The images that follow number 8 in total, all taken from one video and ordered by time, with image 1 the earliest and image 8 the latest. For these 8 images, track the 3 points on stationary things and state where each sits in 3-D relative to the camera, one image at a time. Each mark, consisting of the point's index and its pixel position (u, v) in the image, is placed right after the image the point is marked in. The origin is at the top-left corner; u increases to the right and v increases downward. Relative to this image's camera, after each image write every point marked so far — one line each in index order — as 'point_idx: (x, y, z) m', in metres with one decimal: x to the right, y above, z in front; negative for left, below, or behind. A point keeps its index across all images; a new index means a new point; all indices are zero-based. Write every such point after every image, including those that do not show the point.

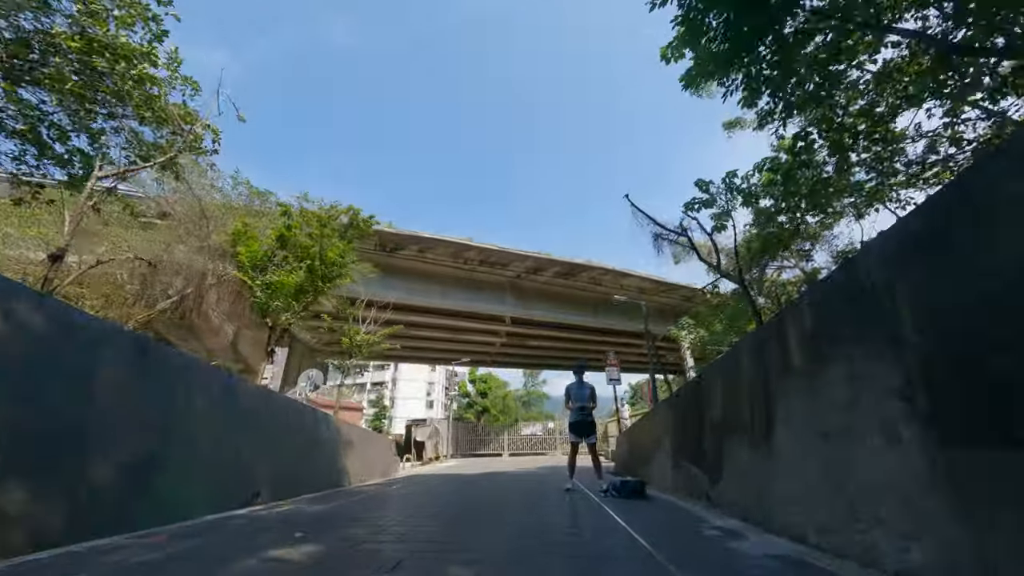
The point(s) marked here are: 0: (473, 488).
0: (-0.6, -2.9, +8.1) m
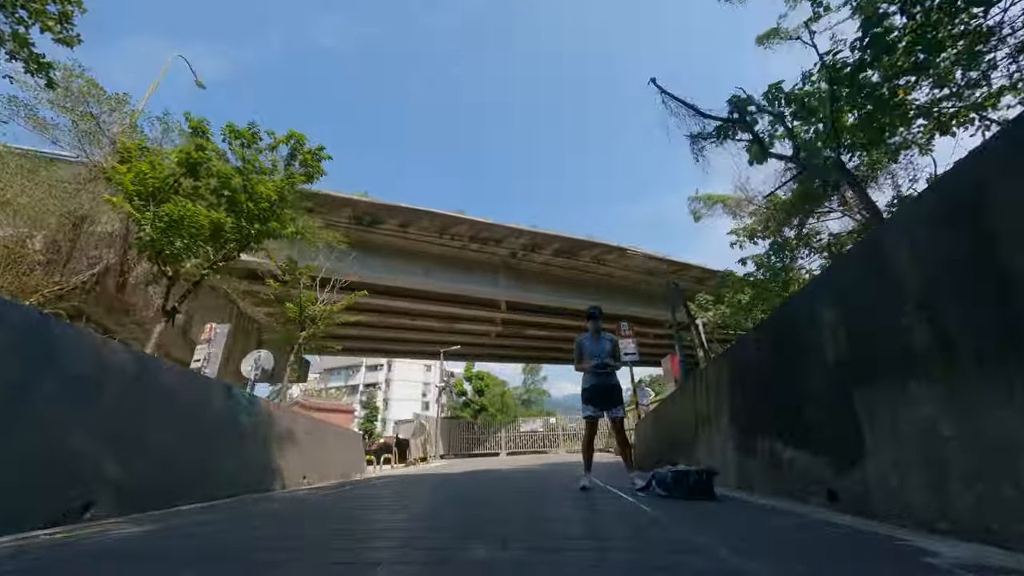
0: (-0.7, -2.3, +6.4) m
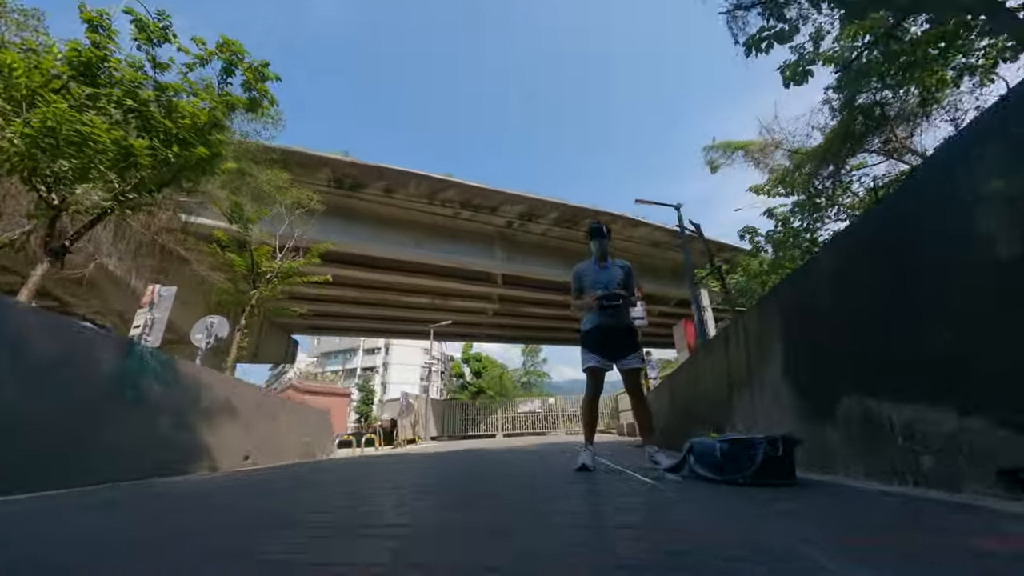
0: (-0.8, -1.8, +5.4) m
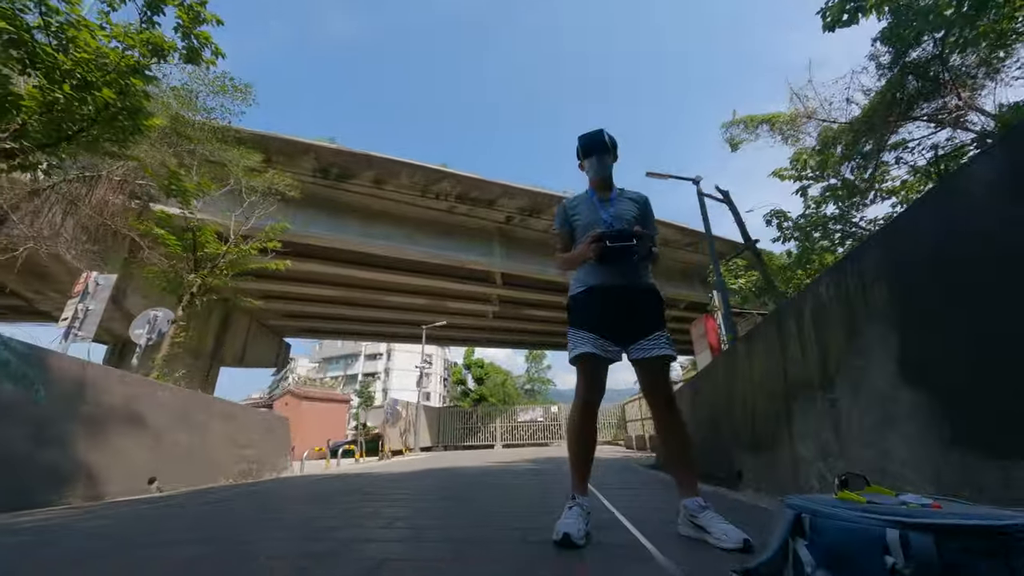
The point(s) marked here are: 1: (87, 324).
0: (-0.9, -1.7, +4.5) m
1: (-4.4, -0.4, +5.5) m
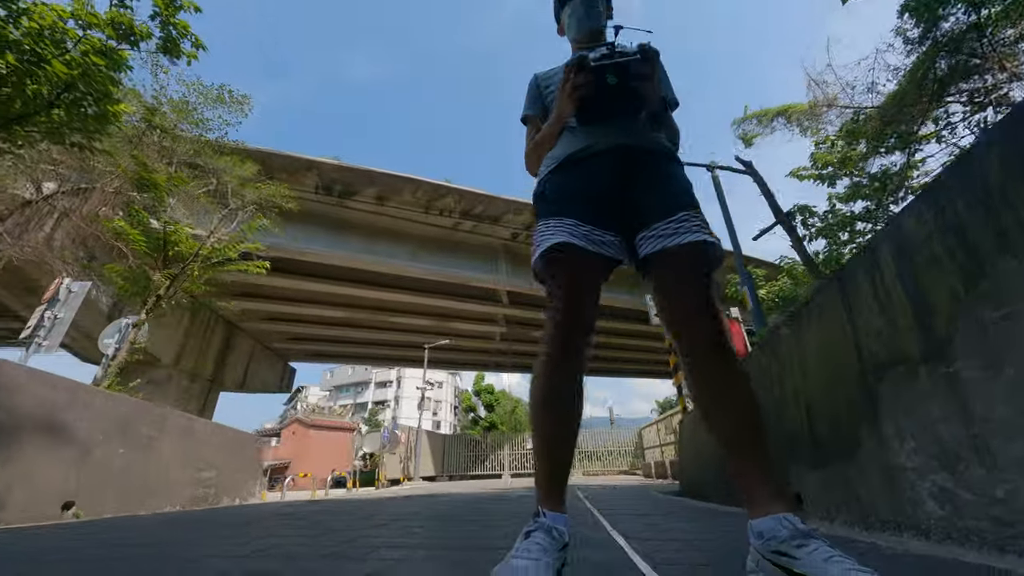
0: (-0.9, -1.6, +3.9) m
1: (-4.4, -0.4, +5.1) m
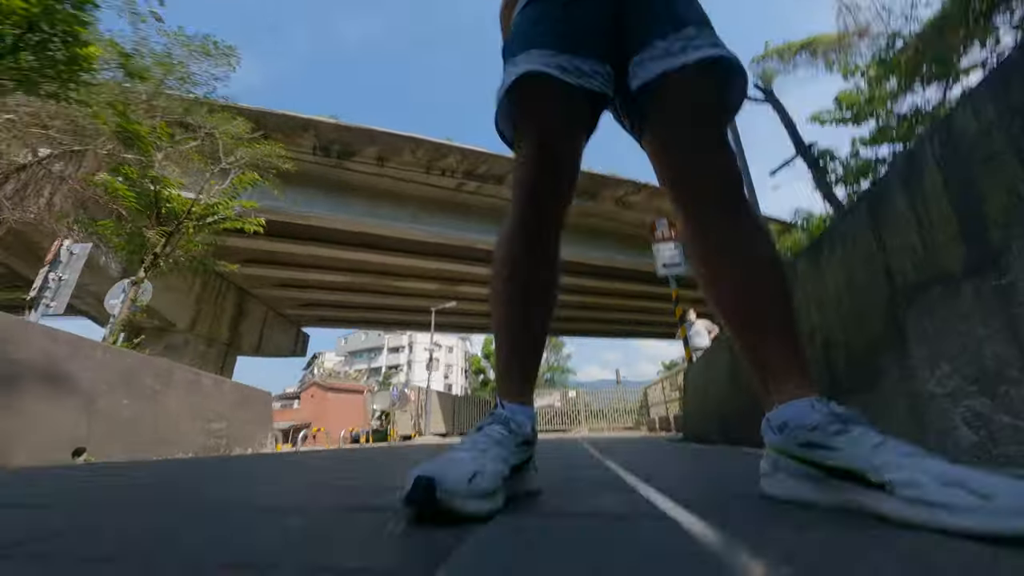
0: (-0.9, -1.3, +3.9) m
1: (-4.3, 0.0, +5.1) m
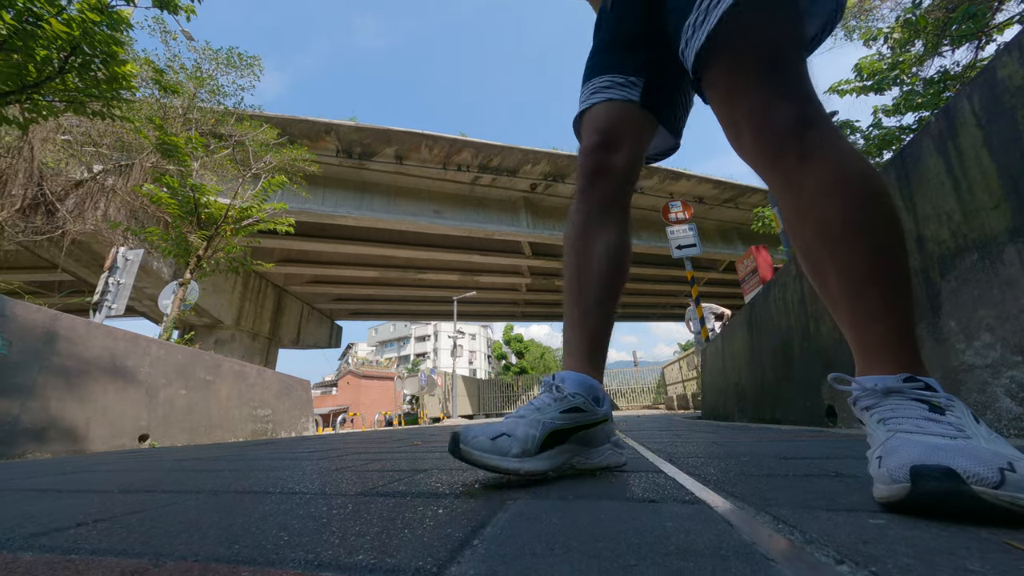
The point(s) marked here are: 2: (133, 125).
0: (-0.7, -1.3, +4.2) m
1: (-4.1, 0.0, +5.5) m
2: (-4.1, +1.8, +5.8) m
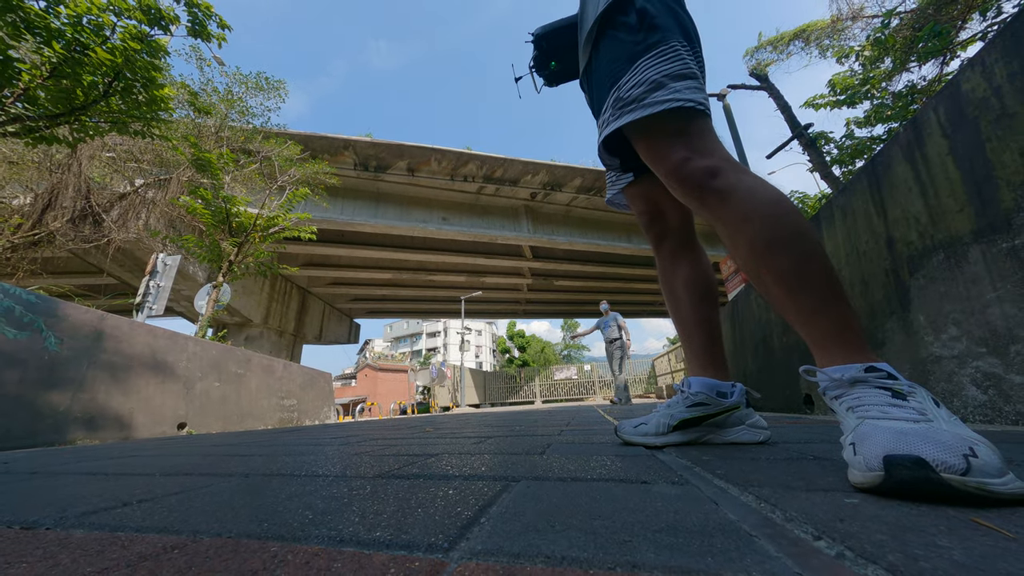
0: (-0.7, -1.3, +4.6) m
1: (-4.1, -0.1, +5.9) m
2: (-4.1, +1.7, +6.3) m
